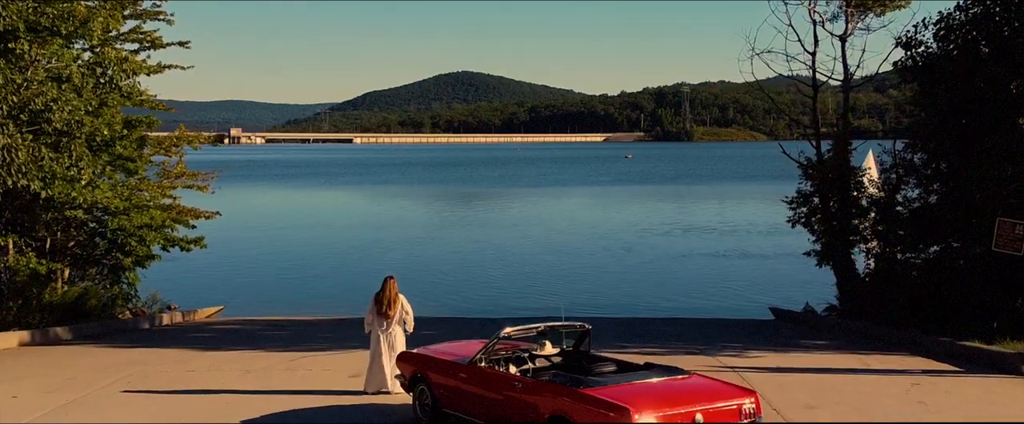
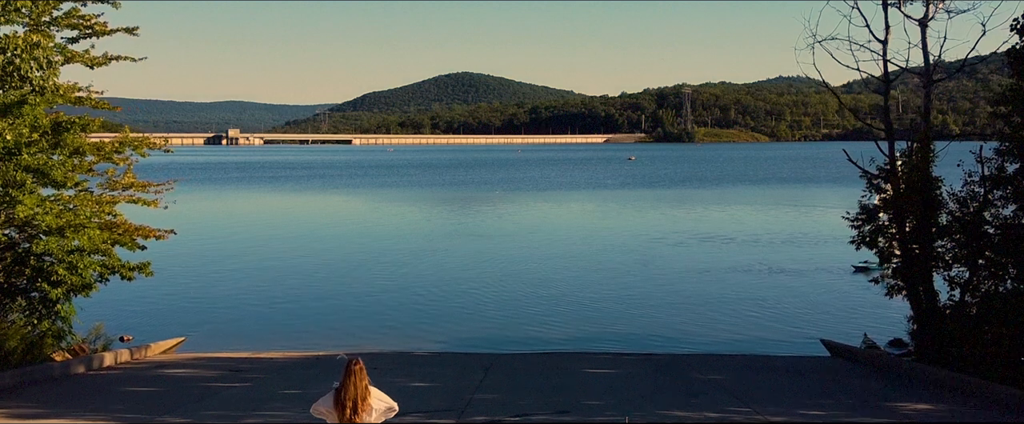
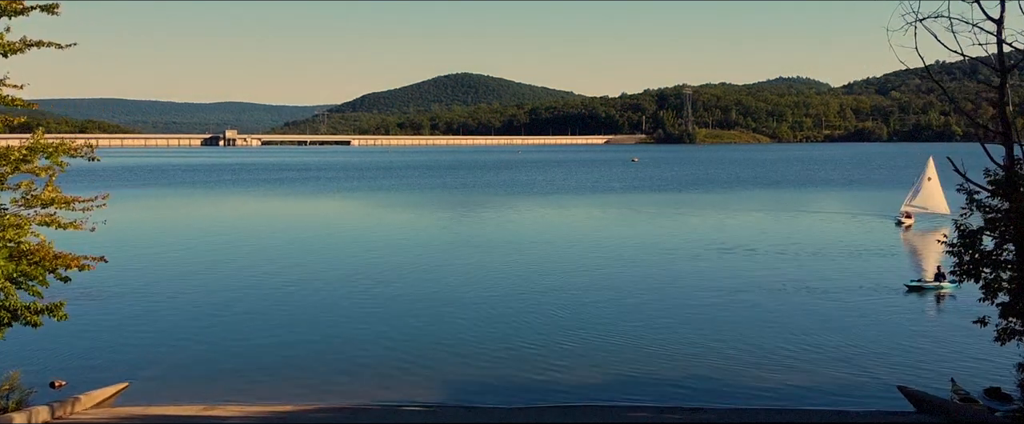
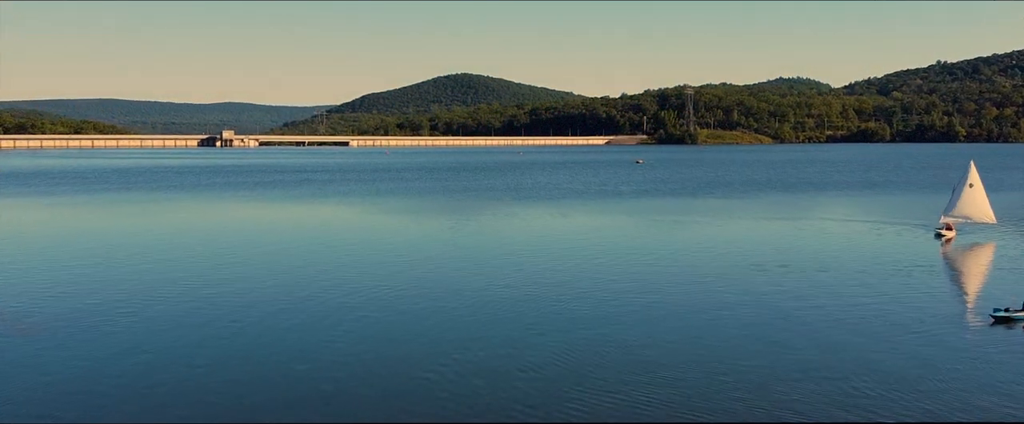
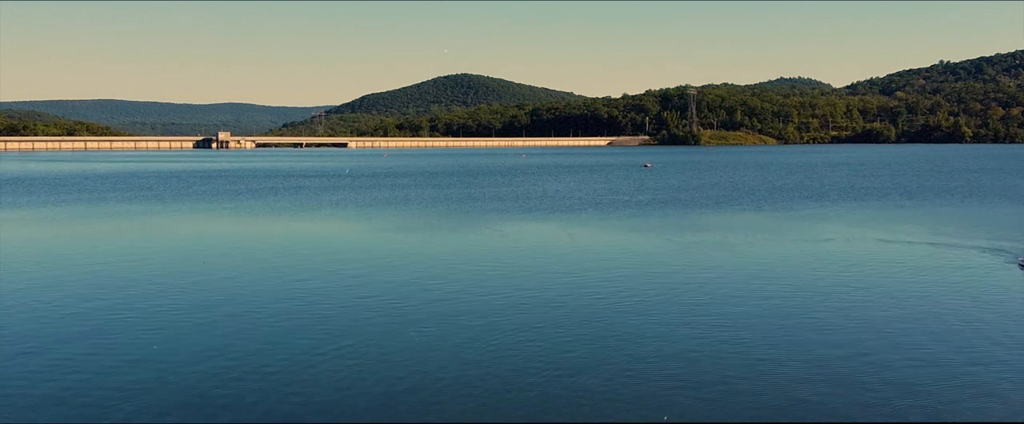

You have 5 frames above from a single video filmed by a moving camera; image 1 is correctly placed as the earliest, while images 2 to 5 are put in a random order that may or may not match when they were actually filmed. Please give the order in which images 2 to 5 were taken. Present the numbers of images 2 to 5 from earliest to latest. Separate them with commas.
2, 3, 4, 5
